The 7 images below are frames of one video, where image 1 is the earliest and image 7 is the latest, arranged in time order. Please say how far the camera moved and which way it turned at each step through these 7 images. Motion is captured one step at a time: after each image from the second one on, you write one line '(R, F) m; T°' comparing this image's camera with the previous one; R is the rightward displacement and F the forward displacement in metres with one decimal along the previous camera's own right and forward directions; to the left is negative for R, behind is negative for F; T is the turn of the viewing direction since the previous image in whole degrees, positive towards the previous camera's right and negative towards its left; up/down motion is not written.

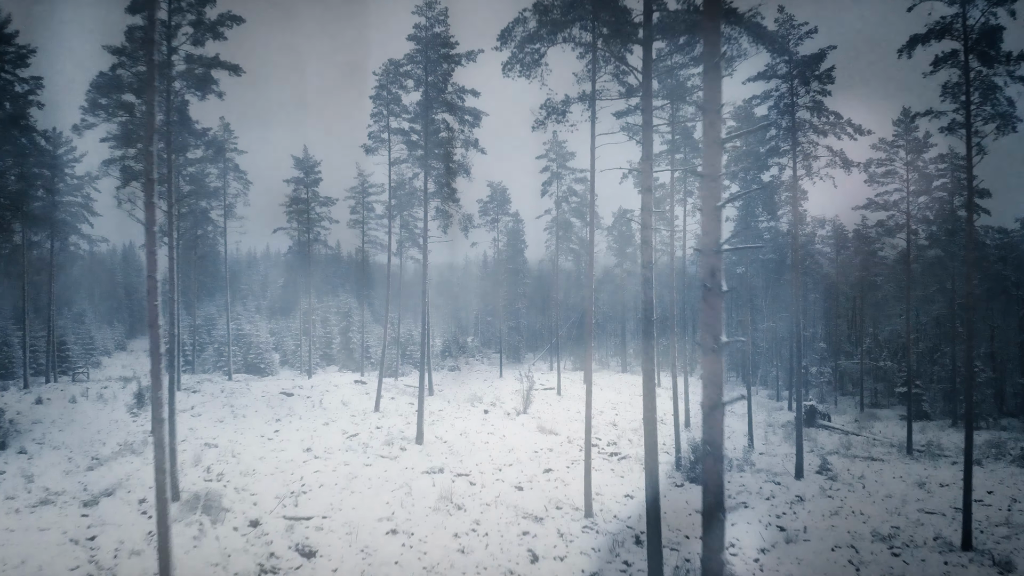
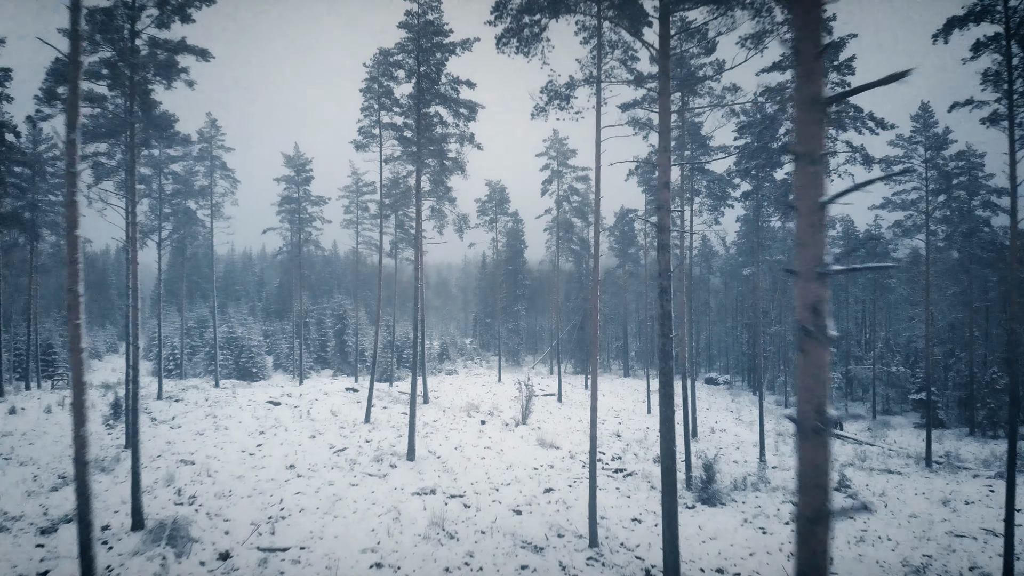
(+0.1, +0.9) m; 0°
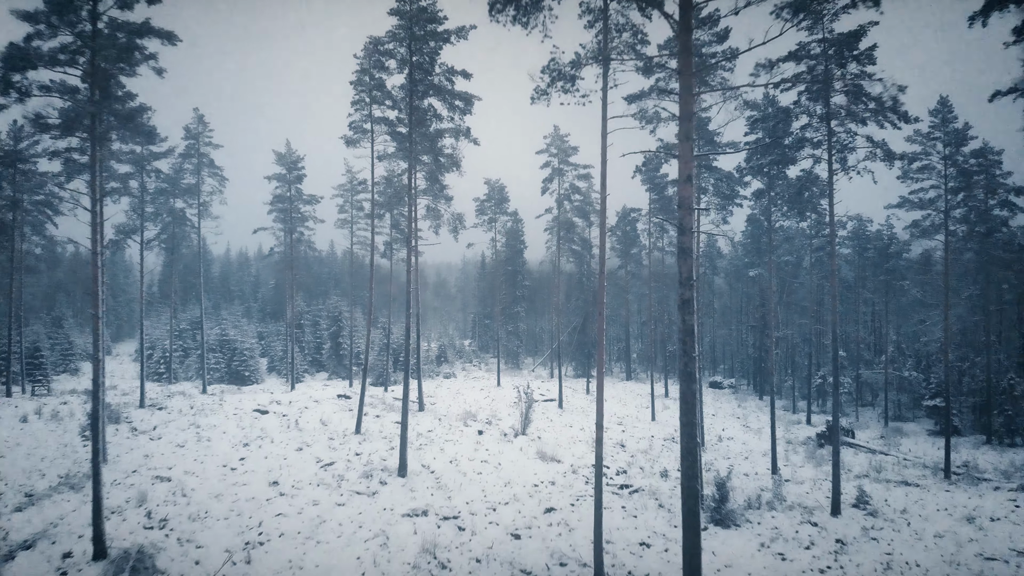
(0.0, +0.8) m; 0°
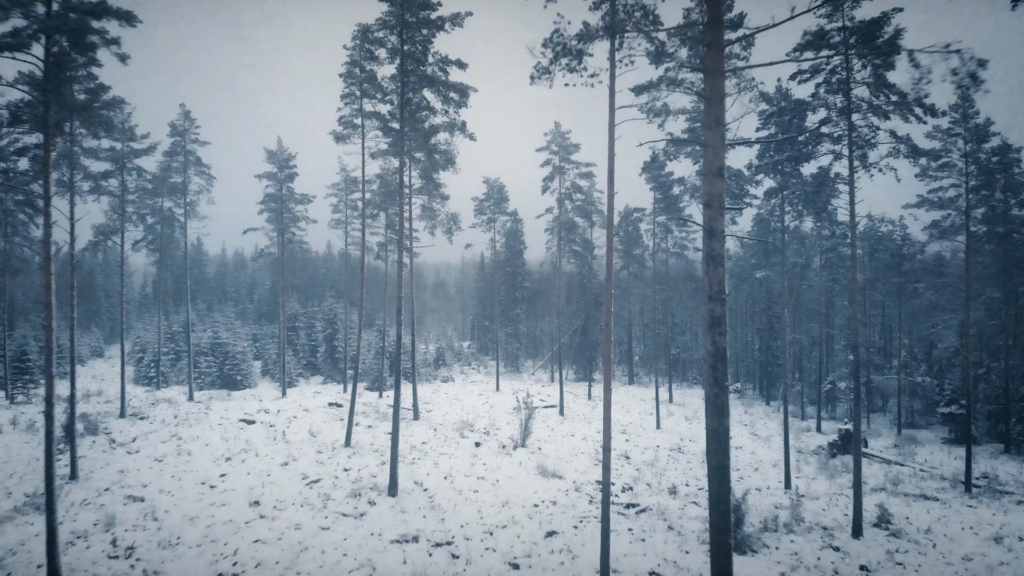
(0.0, +0.8) m; 0°
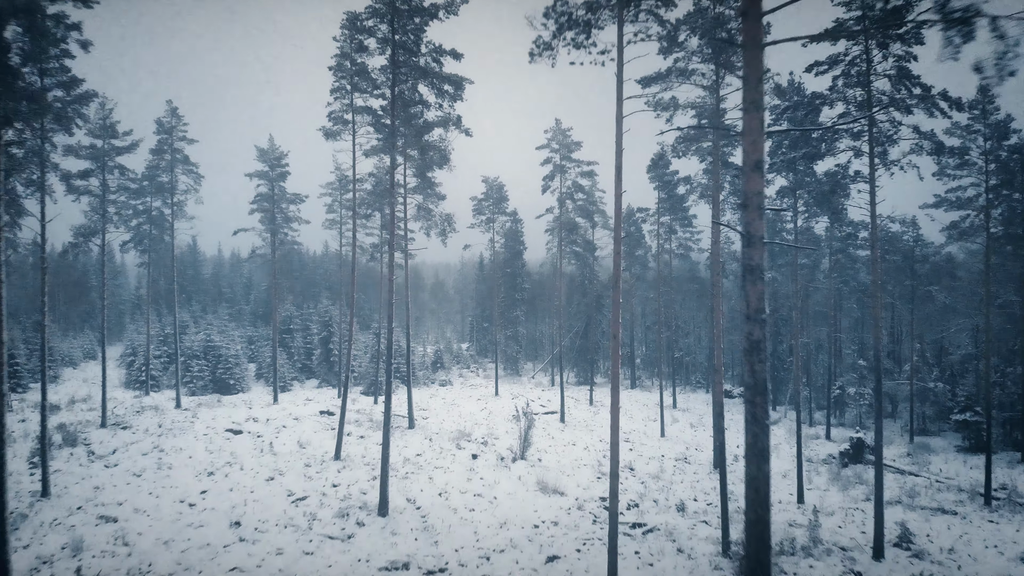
(0.0, +0.7) m; 0°
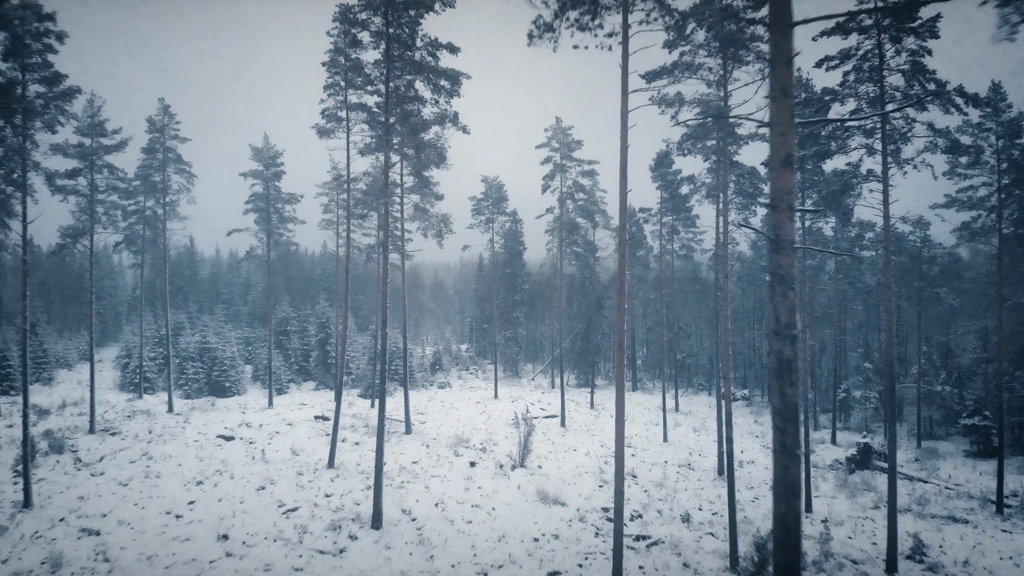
(0.0, +0.4) m; 0°
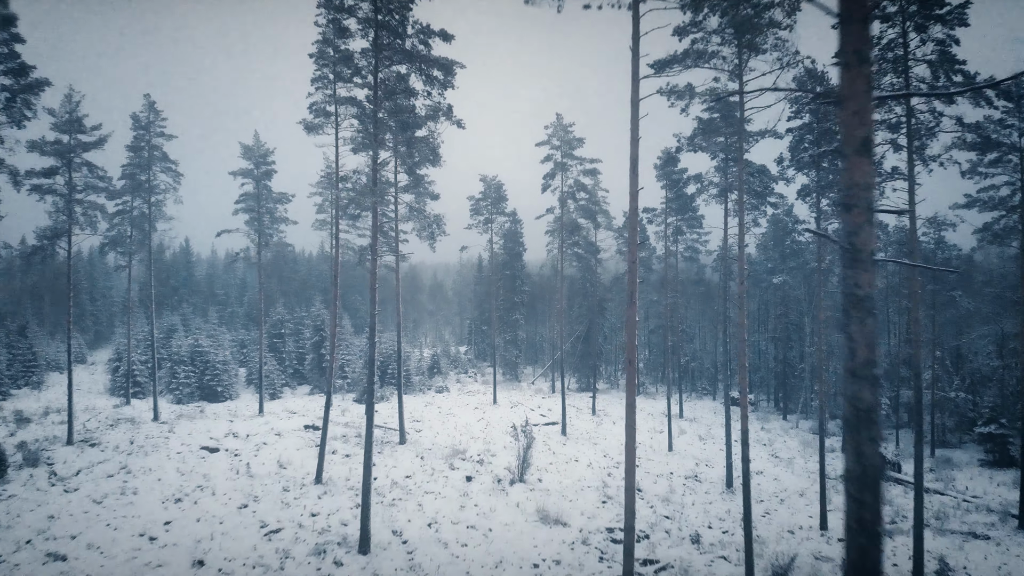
(0.0, +0.7) m; 0°
